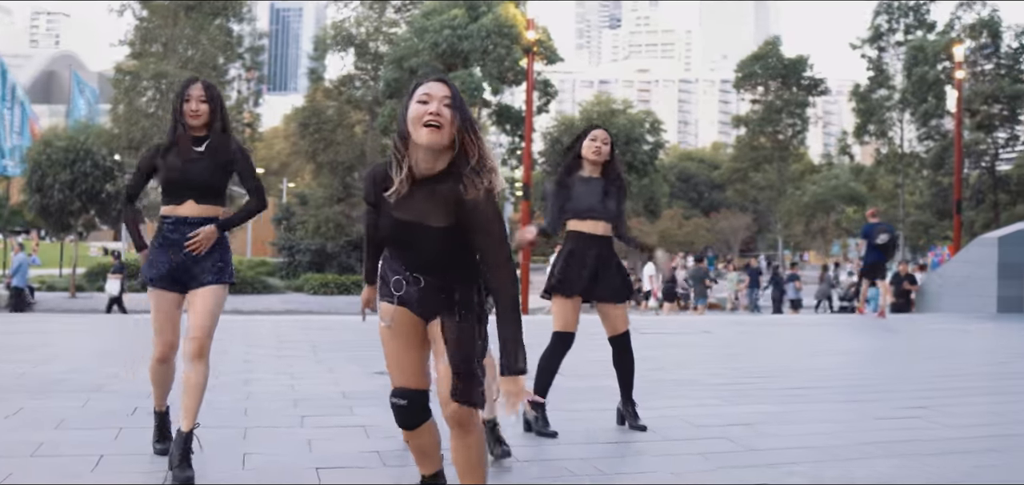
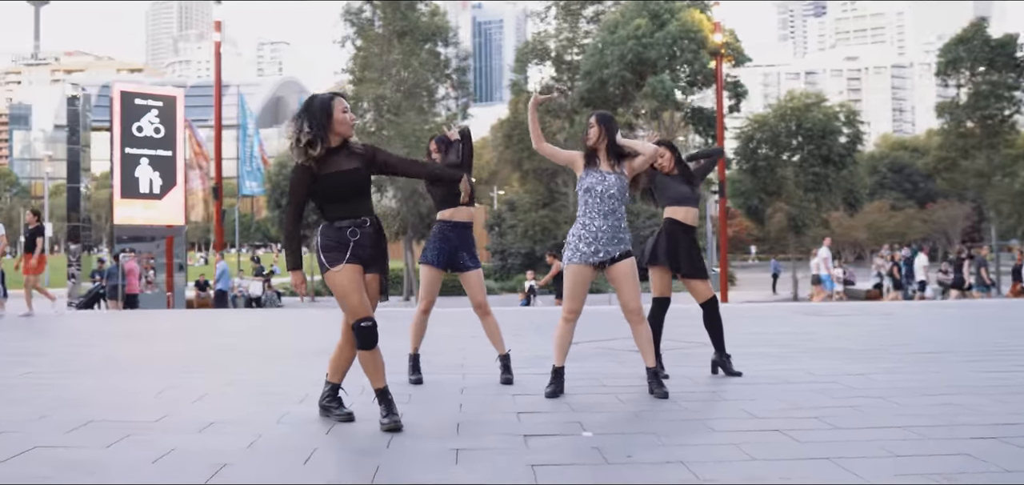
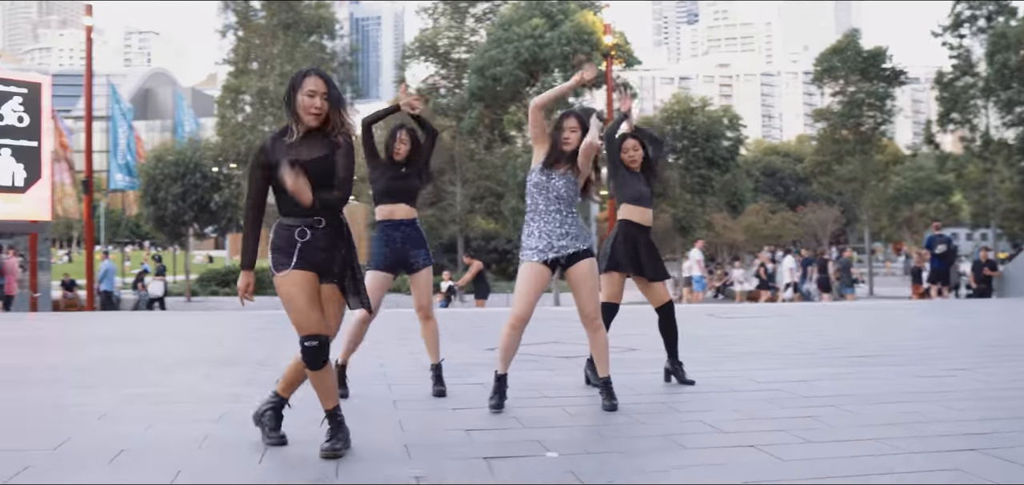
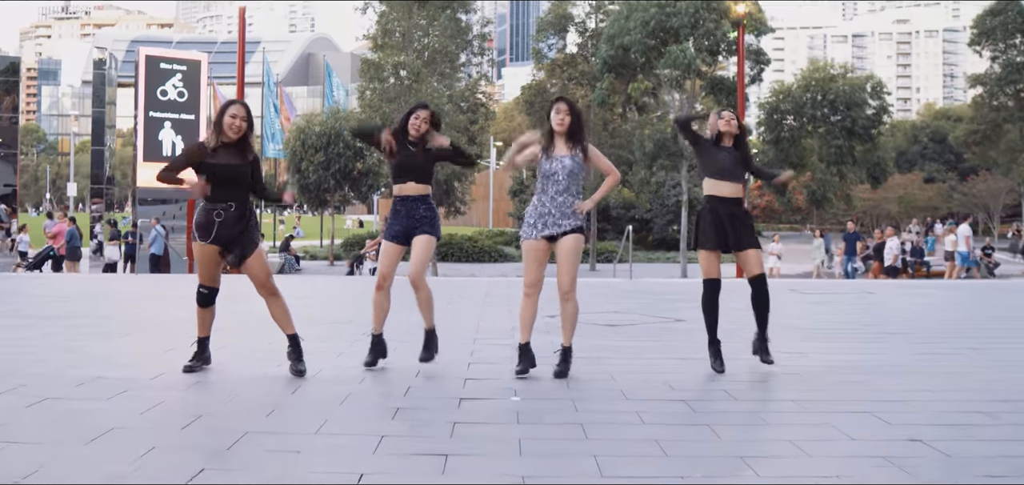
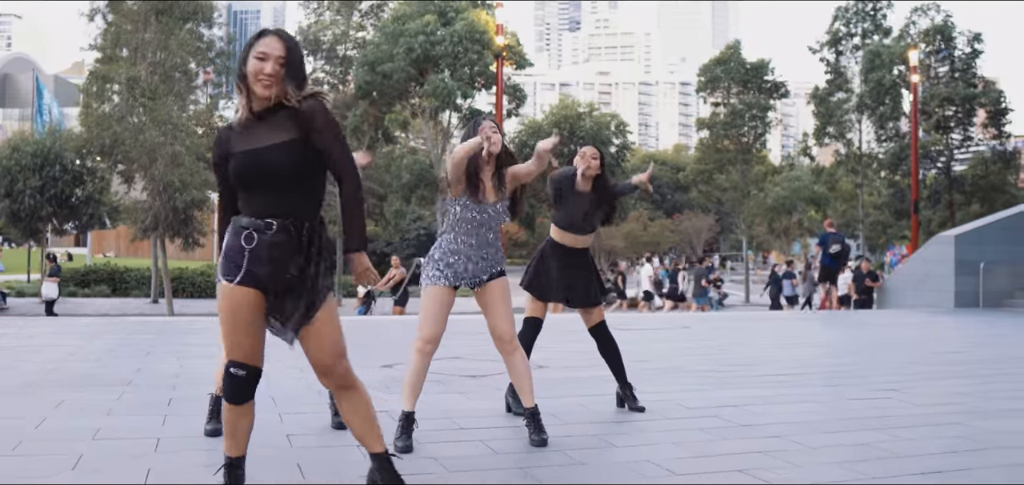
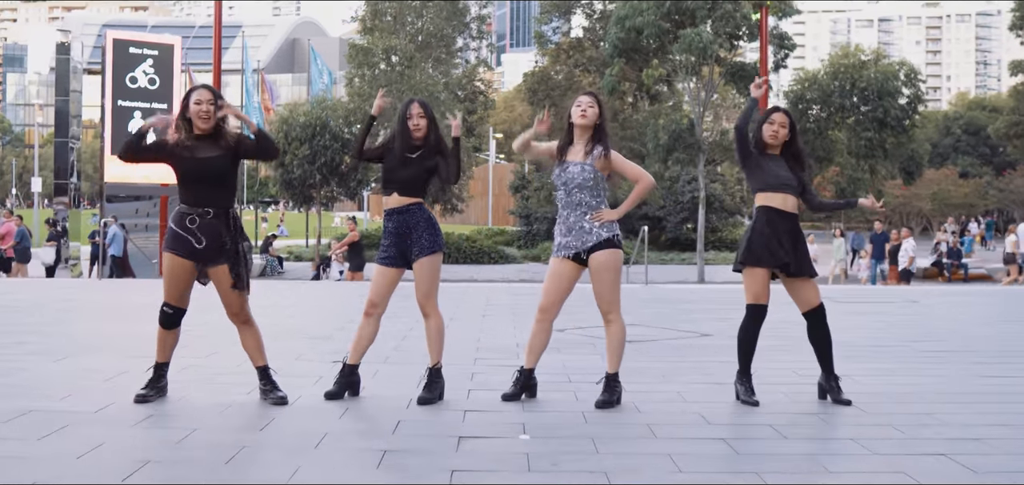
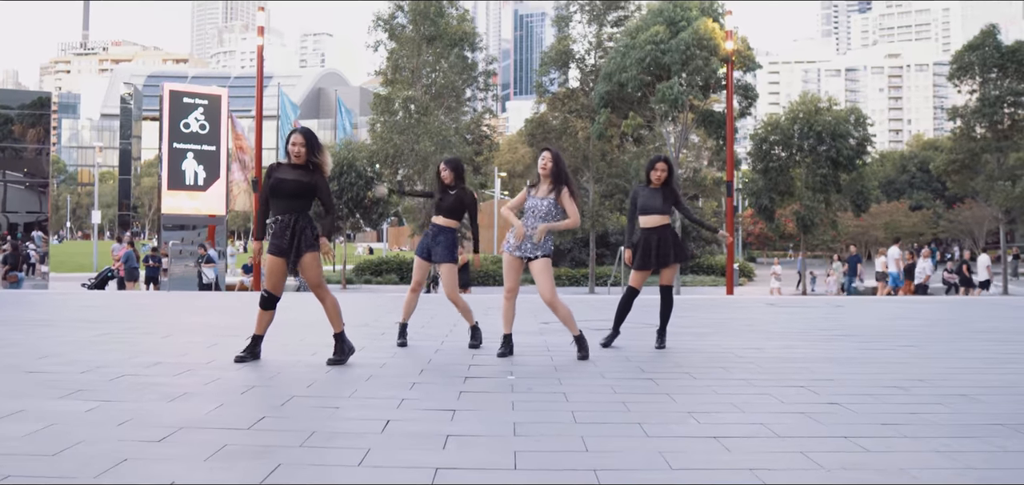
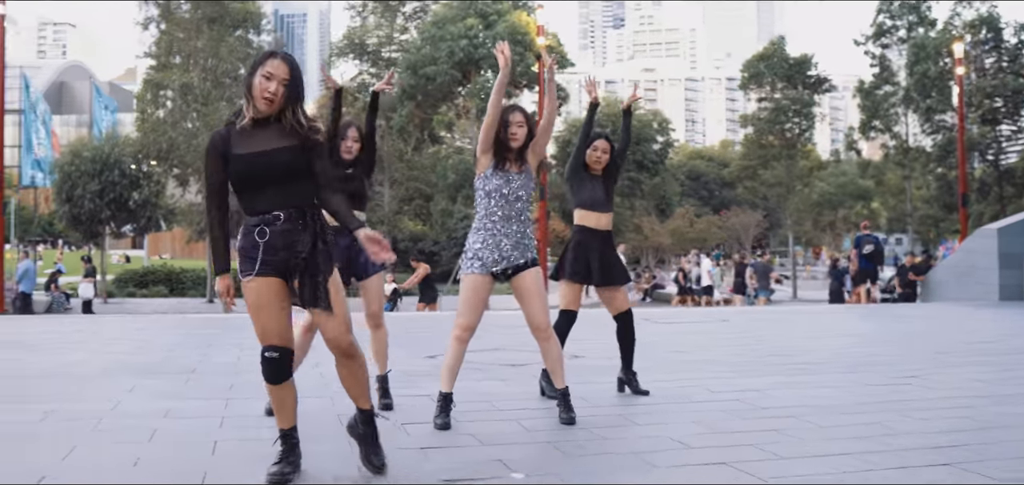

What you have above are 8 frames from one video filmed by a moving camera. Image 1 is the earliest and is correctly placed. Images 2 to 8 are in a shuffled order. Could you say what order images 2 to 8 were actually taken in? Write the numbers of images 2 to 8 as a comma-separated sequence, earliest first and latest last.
5, 8, 3, 2, 7, 4, 6
